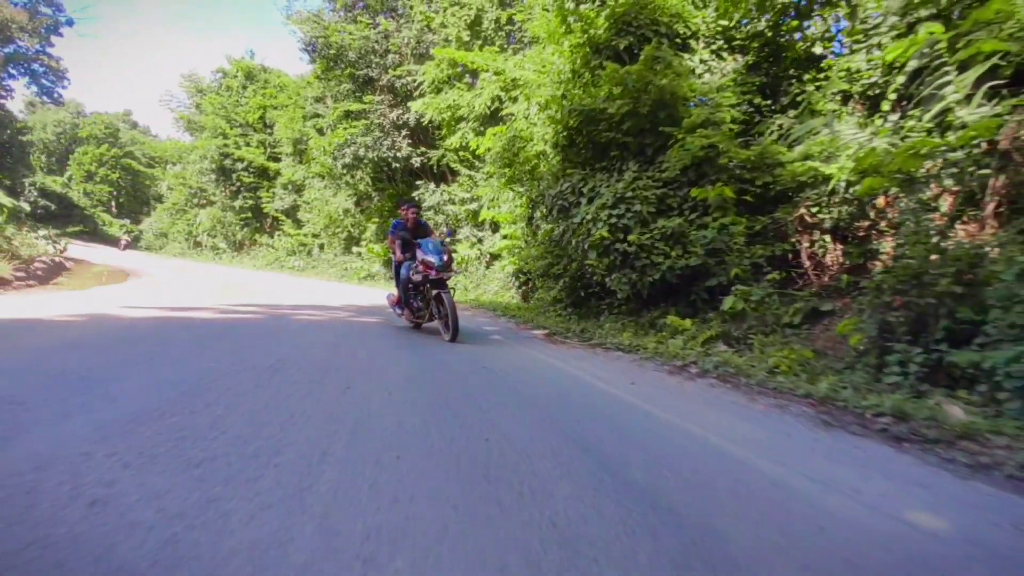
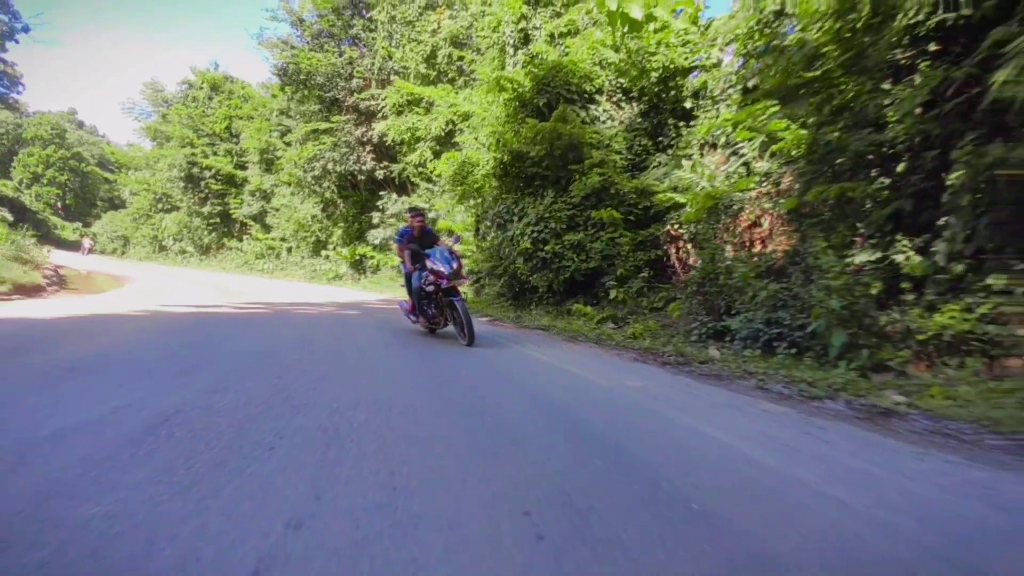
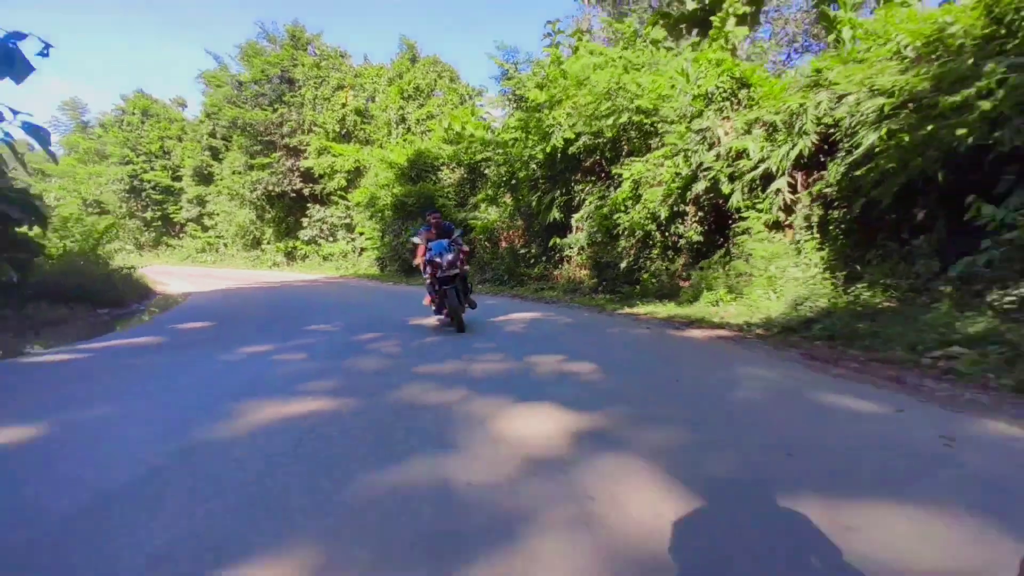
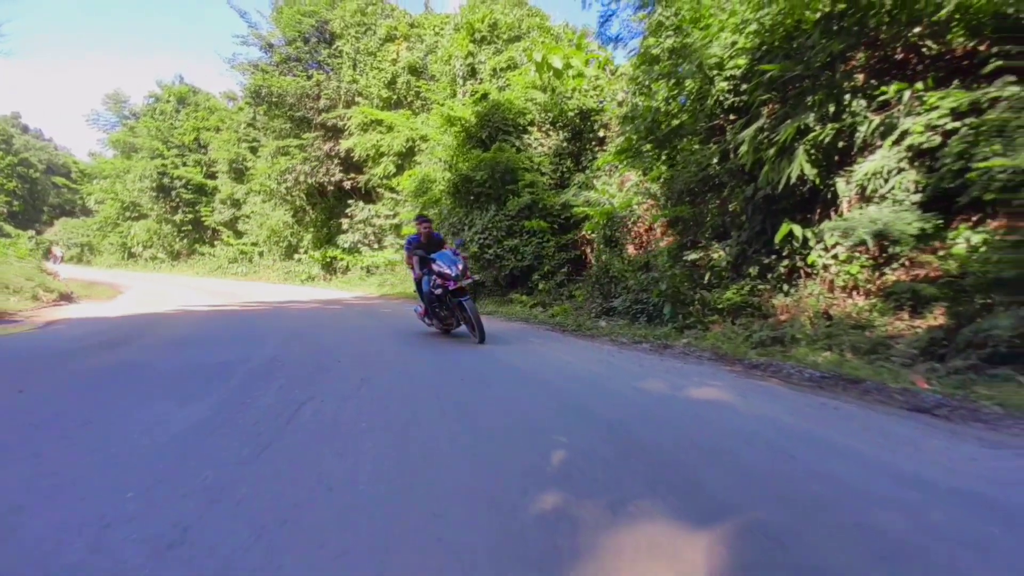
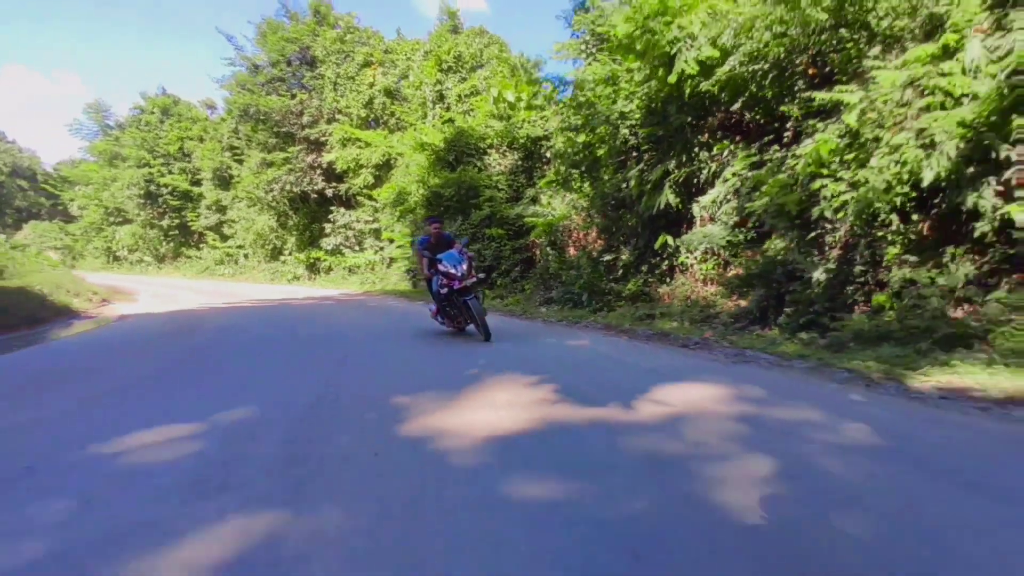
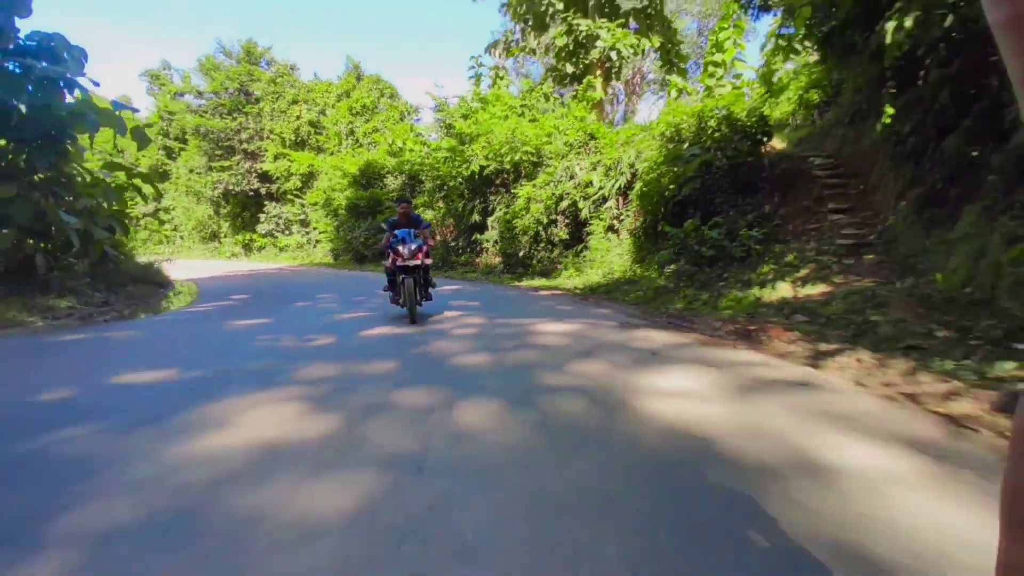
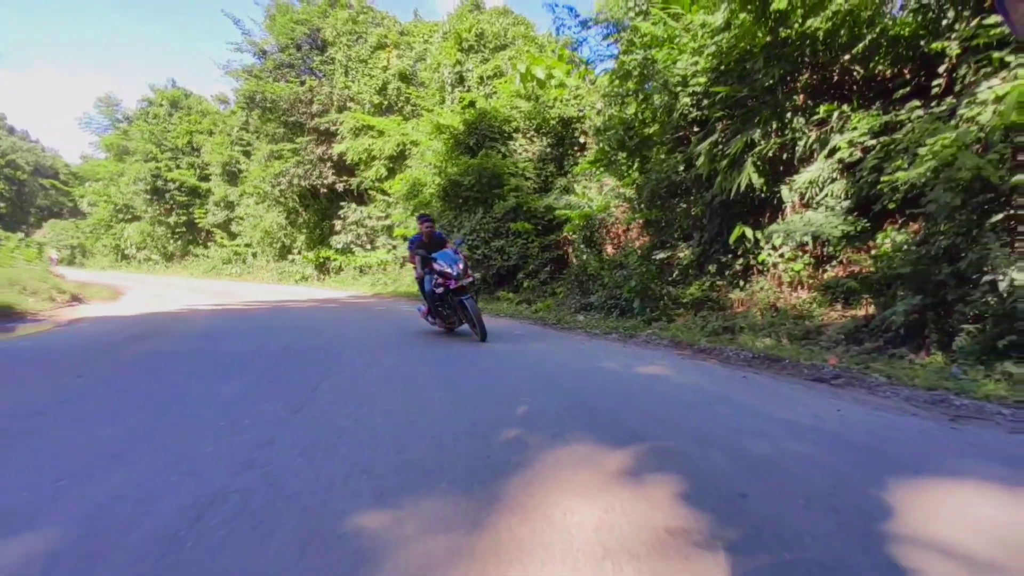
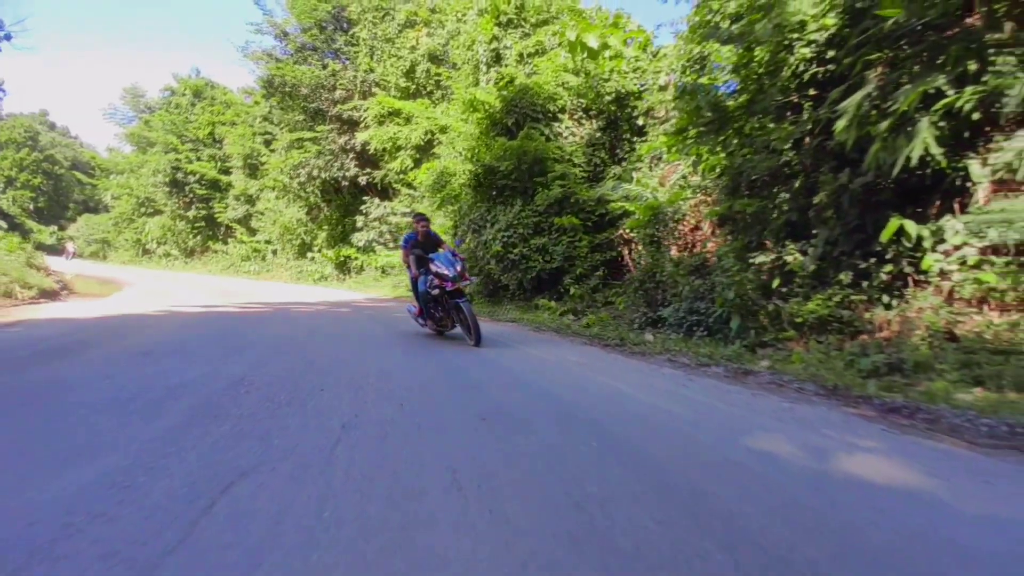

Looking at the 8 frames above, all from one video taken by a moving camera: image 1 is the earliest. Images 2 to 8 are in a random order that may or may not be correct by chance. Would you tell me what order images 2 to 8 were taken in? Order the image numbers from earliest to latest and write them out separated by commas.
2, 8, 4, 7, 5, 3, 6
